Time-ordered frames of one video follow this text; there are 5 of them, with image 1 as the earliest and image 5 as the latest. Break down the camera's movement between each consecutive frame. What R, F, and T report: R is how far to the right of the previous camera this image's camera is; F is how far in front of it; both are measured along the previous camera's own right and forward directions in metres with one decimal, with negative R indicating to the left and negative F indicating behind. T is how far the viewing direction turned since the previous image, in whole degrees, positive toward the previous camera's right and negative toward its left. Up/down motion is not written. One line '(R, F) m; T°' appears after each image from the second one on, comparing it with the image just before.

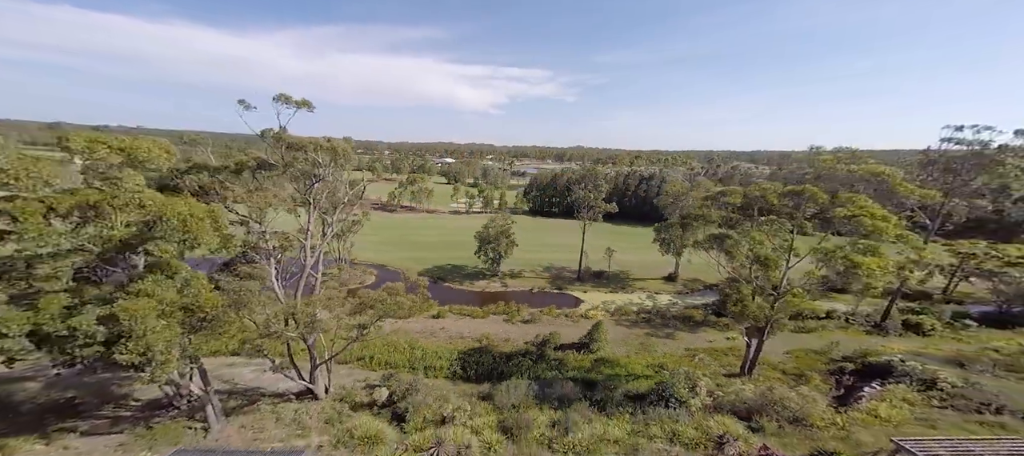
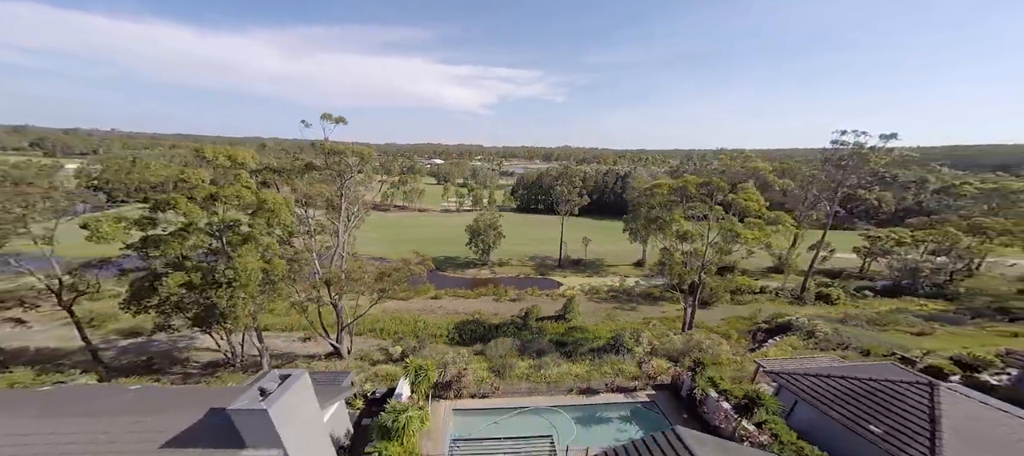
(+0.3, -5.0) m; +2°
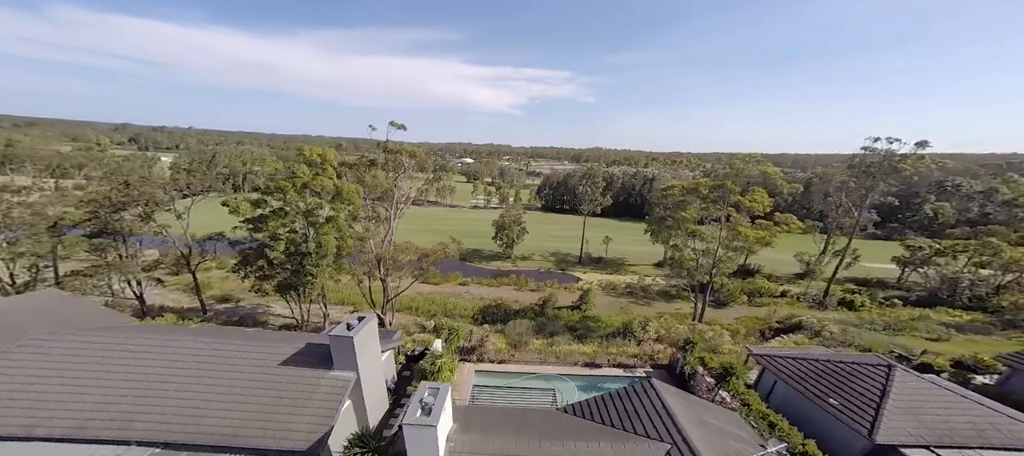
(+0.9, -2.9) m; -6°
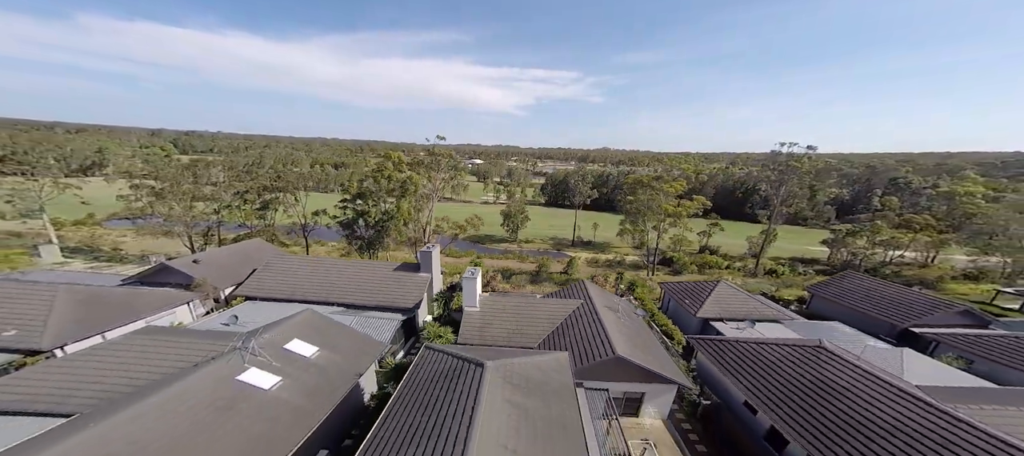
(+0.7, -10.8) m; -2°
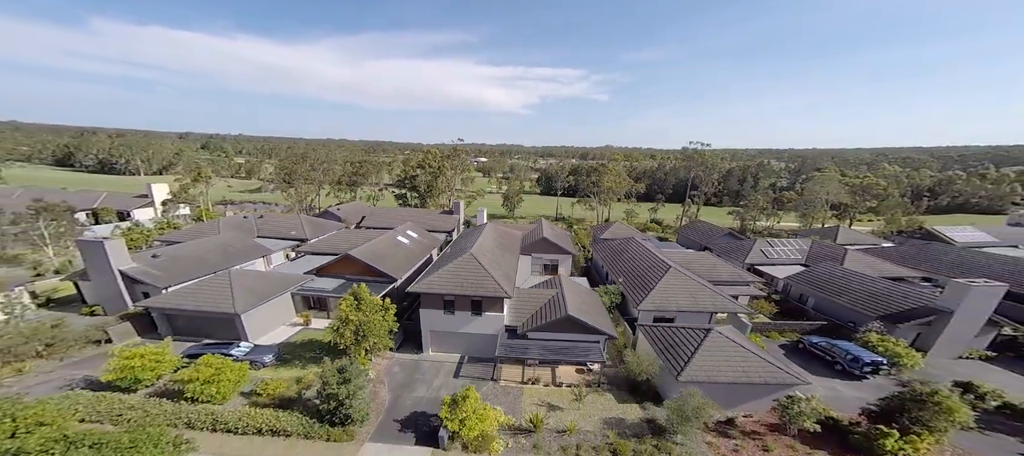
(+1.9, -18.7) m; -1°
